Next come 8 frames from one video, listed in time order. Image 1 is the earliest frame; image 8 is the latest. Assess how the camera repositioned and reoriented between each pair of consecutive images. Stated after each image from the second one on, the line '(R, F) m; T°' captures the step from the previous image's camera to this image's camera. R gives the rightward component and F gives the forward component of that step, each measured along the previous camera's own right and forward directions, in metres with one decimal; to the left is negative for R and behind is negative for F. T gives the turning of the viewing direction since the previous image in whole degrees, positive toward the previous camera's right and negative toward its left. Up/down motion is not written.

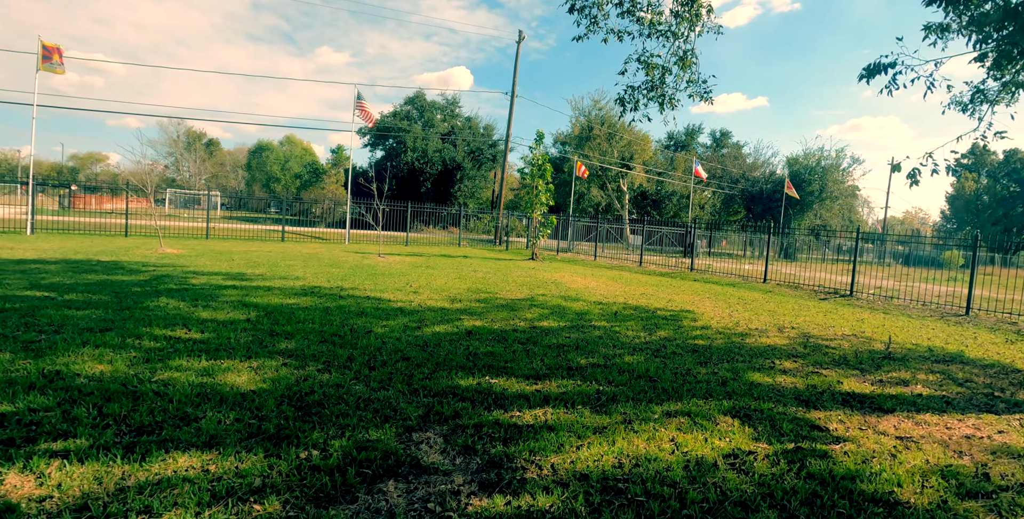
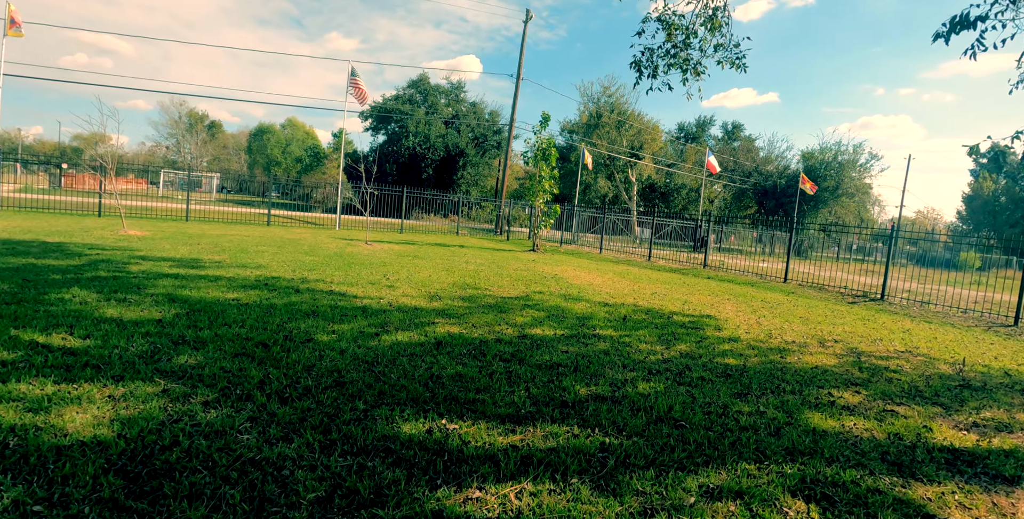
(+0.2, +1.5) m; 0°
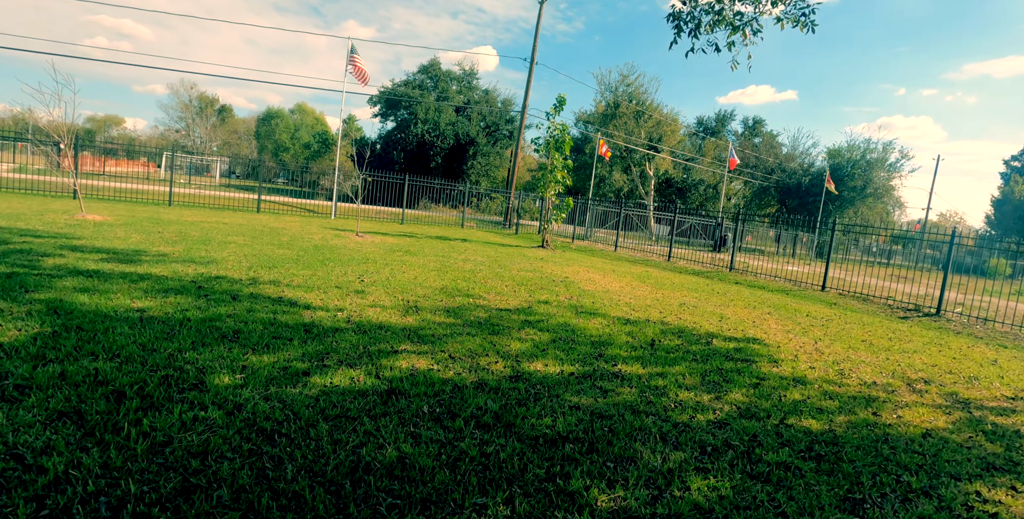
(+0.1, +1.7) m; -1°
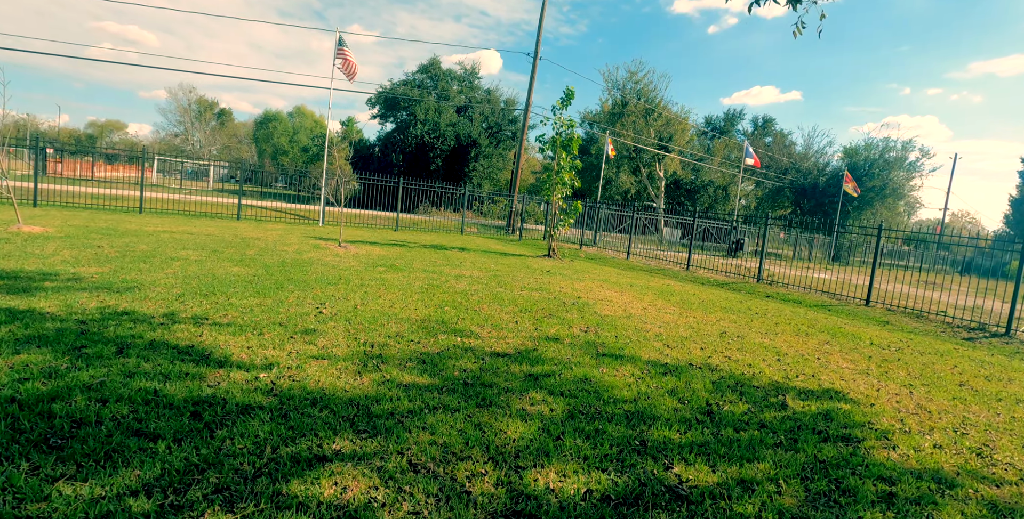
(0.0, +1.7) m; 0°
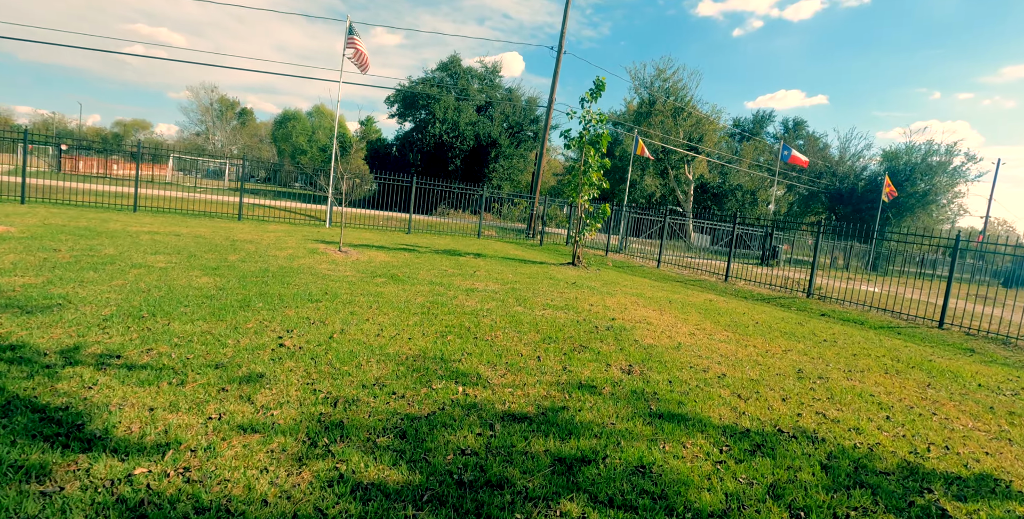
(0.0, +1.5) m; -2°
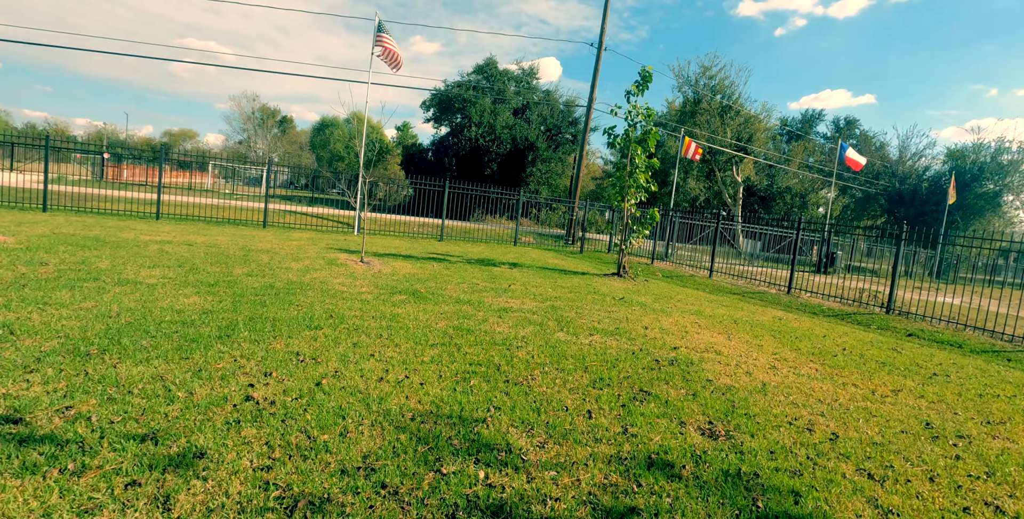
(0.0, +1.2) m; -4°
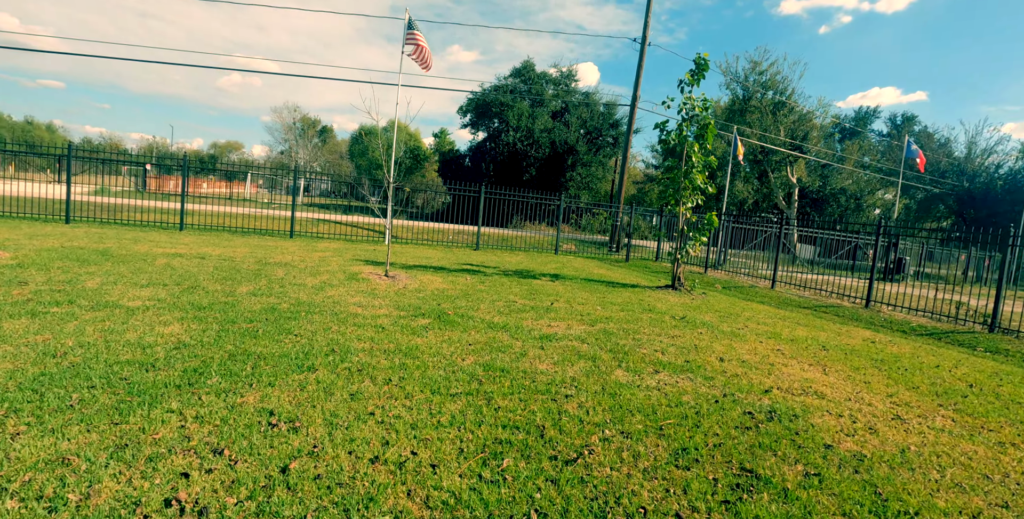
(0.0, +1.2) m; -4°
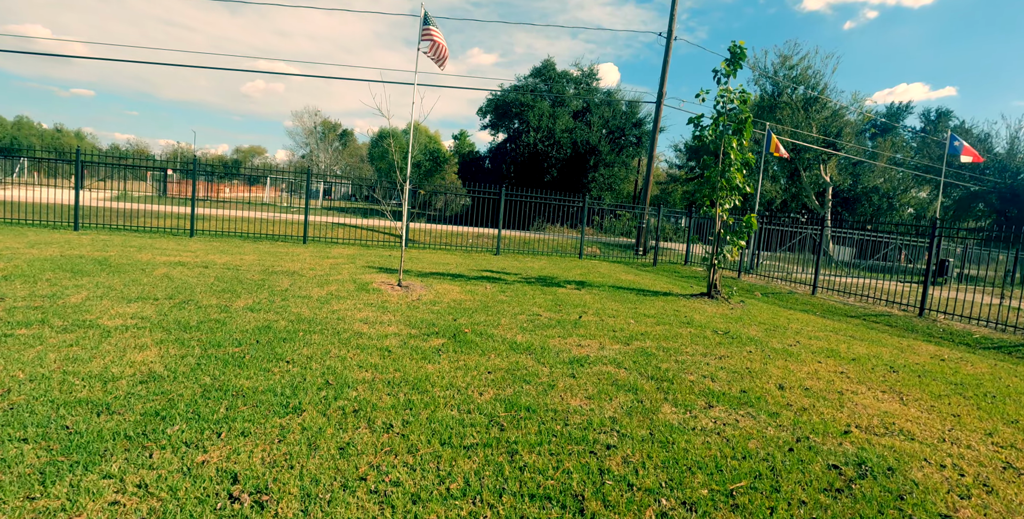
(0.0, +0.8) m; -2°
